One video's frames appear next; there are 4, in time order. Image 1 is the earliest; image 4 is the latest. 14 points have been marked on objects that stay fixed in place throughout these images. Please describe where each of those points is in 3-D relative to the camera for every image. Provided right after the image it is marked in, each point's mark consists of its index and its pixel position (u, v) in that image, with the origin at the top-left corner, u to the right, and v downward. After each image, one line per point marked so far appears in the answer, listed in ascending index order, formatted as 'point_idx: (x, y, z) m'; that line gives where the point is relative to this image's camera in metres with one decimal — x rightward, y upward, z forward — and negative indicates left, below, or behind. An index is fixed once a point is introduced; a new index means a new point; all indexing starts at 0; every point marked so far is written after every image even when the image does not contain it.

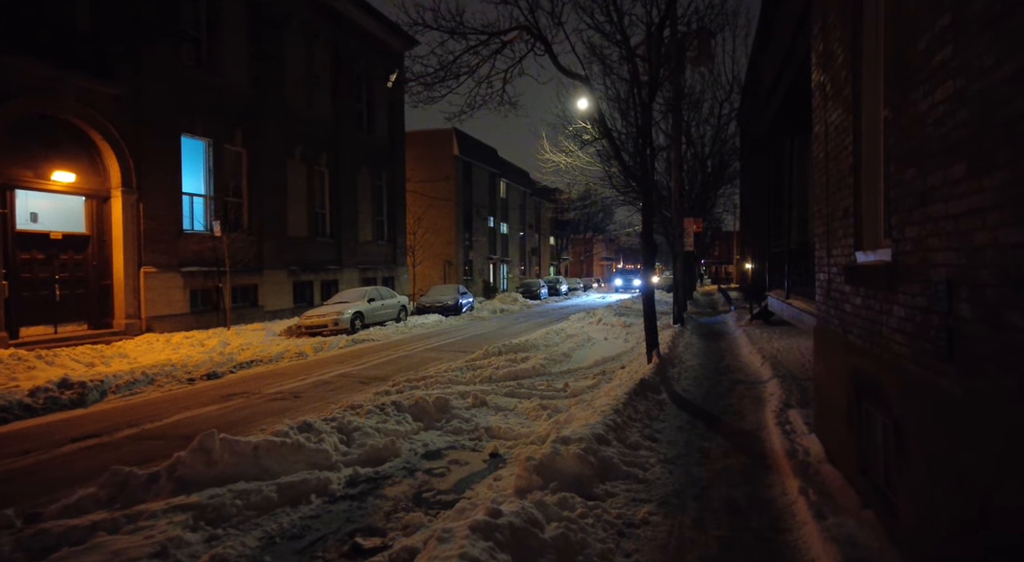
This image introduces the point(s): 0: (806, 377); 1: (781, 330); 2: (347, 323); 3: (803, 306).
0: (+4.7, -1.5, +10.1) m
1: (+6.8, -1.2, +16.1) m
2: (-4.6, -1.2, +17.9) m
3: (+4.2, -0.4, +9.1) m
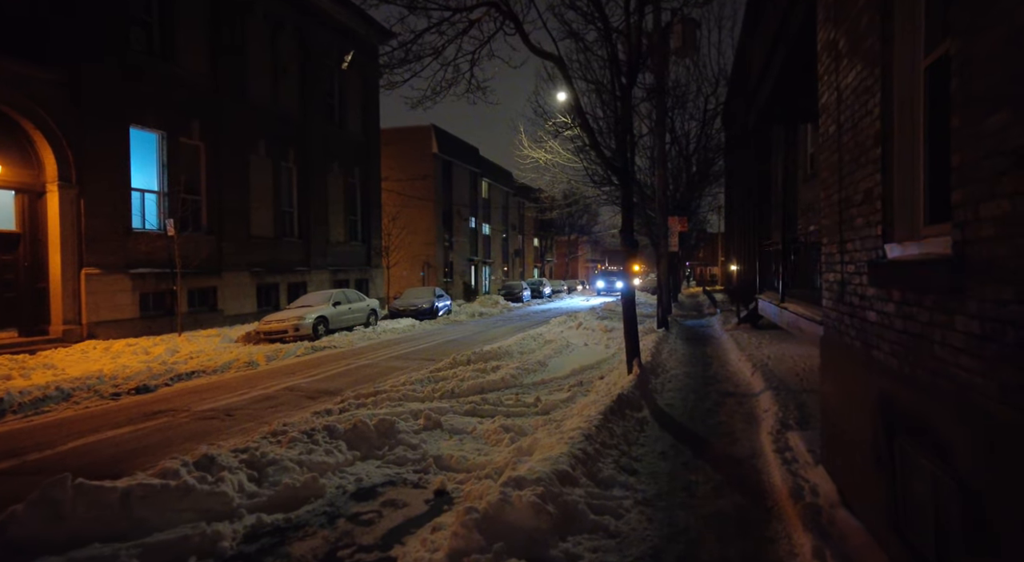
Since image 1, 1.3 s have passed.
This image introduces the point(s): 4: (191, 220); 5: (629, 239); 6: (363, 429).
0: (+4.2, -1.6, +9.1) m
1: (+6.1, -1.3, +15.1) m
2: (-5.3, -1.2, +16.7) m
3: (+3.7, -0.4, +8.1) m
4: (-9.5, +1.8, +19.0) m
5: (+1.9, +0.7, +10.3) m
6: (-1.5, -1.5, +6.5) m
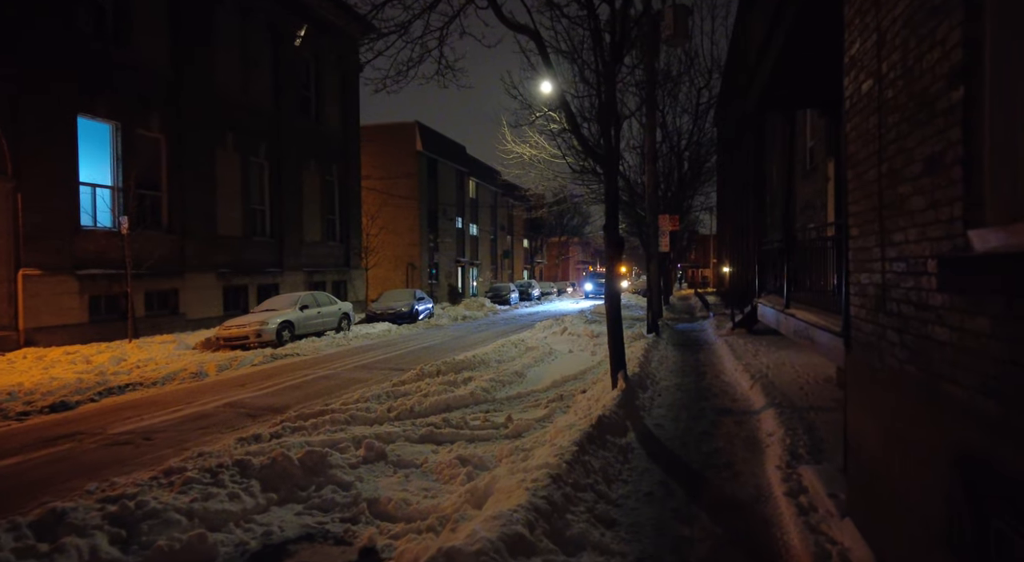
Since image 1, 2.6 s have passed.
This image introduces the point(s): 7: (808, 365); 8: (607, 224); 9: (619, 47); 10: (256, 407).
0: (+3.8, -1.6, +8.0) m
1: (+5.6, -1.3, +14.1) m
2: (-5.8, -1.3, +15.5) m
3: (+3.3, -0.4, +7.0) m
4: (-10.1, +1.8, +17.7) m
5: (+1.5, +0.7, +9.2) m
6: (-1.9, -1.5, +5.3) m
7: (+5.1, -1.4, +11.0) m
8: (+1.4, +0.8, +9.3) m
9: (+1.6, +3.5, +9.5) m
10: (-3.6, -1.7, +8.9) m
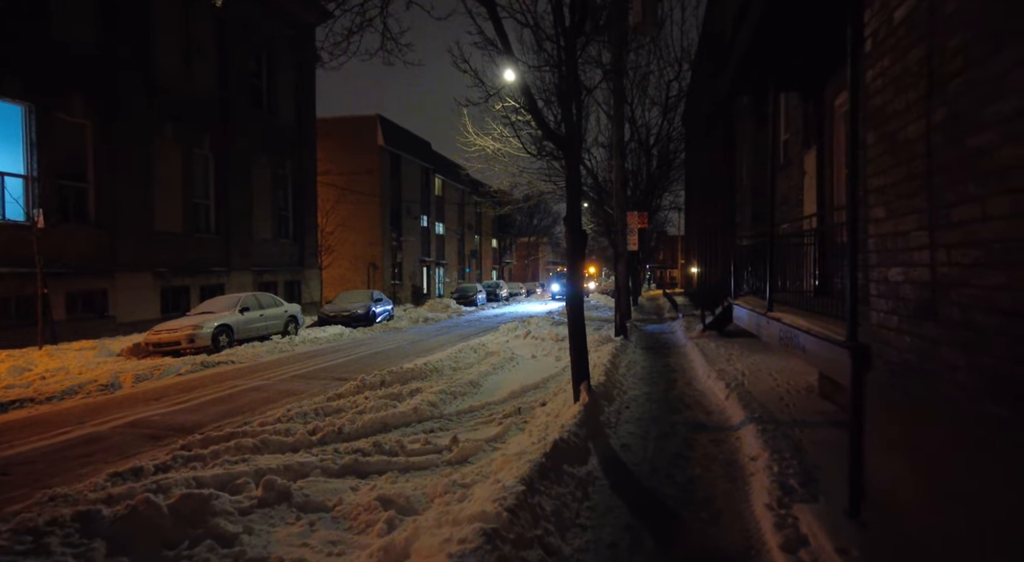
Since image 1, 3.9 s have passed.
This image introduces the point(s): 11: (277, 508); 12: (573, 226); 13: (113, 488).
0: (+3.2, -1.6, +7.1) m
1: (+4.8, -1.3, +13.2) m
2: (-6.7, -1.3, +14.1) m
3: (+2.7, -0.4, +6.1) m
4: (-11.1, +1.8, +16.2) m
5: (+0.8, +0.7, +8.2) m
6: (-2.4, -1.5, +4.2) m
7: (+4.4, -1.4, +10.2) m
8: (+0.7, +0.8, +8.2) m
9: (+0.9, +3.5, +8.5) m
10: (-4.2, -1.7, +7.7) m
11: (-1.7, -1.6, +4.7) m
12: (+0.8, +0.7, +8.2) m
13: (-3.0, -1.6, +4.9) m
